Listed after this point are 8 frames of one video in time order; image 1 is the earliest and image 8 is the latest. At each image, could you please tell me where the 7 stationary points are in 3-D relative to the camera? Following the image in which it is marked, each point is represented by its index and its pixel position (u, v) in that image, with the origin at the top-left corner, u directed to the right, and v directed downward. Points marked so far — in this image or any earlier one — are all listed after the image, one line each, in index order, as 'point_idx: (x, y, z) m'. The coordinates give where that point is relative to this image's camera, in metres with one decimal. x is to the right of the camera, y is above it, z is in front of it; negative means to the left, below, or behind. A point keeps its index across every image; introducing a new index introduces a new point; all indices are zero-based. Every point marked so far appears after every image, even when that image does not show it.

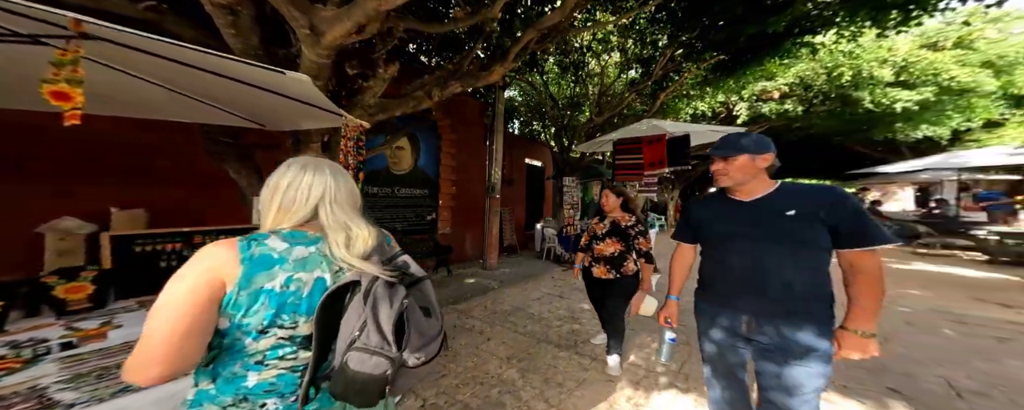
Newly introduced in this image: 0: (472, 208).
0: (-0.7, -0.1, +5.6) m
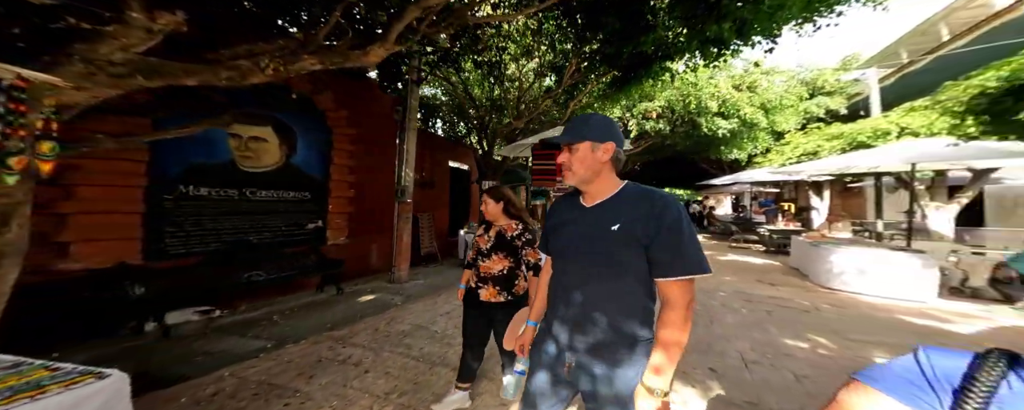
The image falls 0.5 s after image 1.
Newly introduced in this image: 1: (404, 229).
0: (-2.3, -0.1, +5.0) m
1: (-1.8, -0.4, +4.9) m
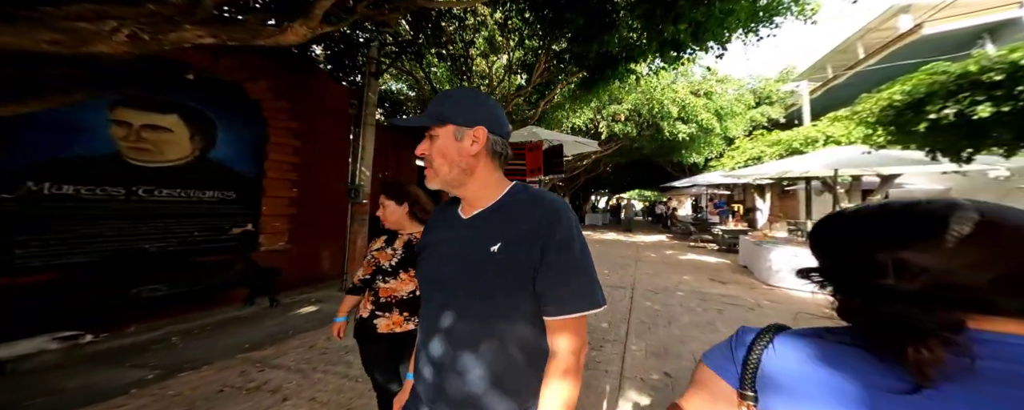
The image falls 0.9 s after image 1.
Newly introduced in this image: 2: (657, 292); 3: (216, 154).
0: (-2.9, -0.2, +4.5) m
1: (-2.4, -0.5, +4.5) m
2: (+2.5, -1.5, +5.3) m
3: (-3.3, +0.6, +3.3) m
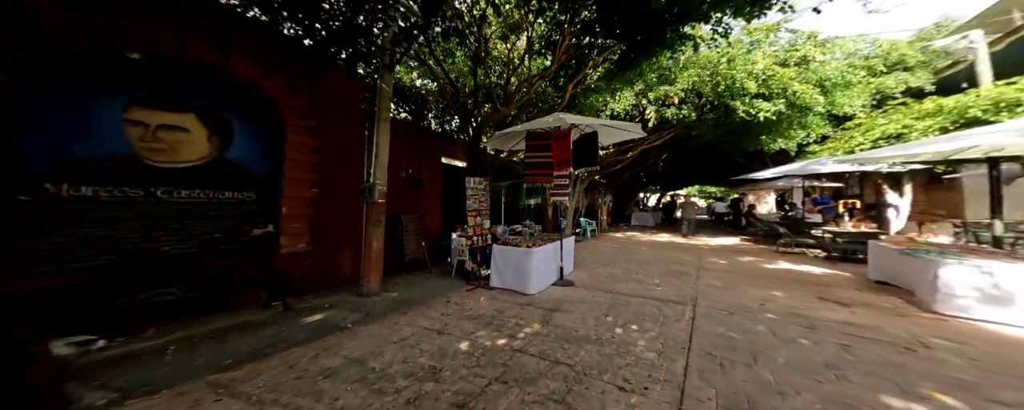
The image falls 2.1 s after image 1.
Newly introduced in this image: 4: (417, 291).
0: (-2.5, -0.2, +4.4) m
1: (-2.0, -0.5, +4.2) m
2: (+3.0, -1.4, +4.0) m
3: (-3.1, +0.6, +3.3) m
4: (-1.5, -1.4, +4.8) m
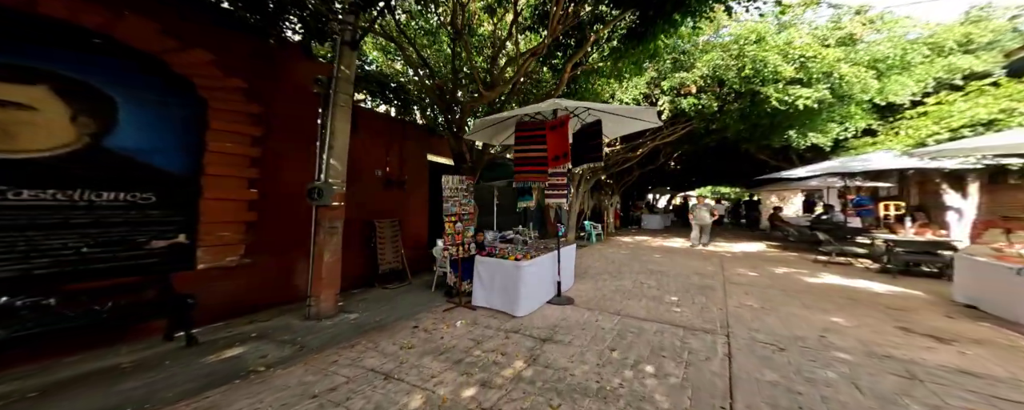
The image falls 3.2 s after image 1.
0: (-2.7, -0.2, +3.6) m
1: (-2.2, -0.5, +3.4) m
2: (+2.8, -1.5, +3.0) m
3: (-3.3, +0.5, +2.6) m
4: (-1.7, -1.4, +4.0) m
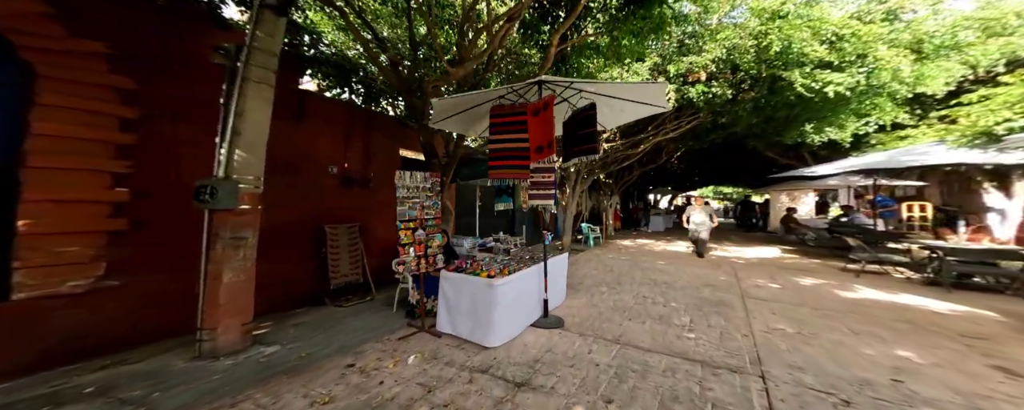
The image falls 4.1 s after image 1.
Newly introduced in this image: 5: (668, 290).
0: (-3.0, -0.2, +2.8) m
1: (-2.5, -0.5, +2.6) m
2: (+2.5, -1.4, +2.2) m
3: (-3.7, +0.5, +1.8) m
4: (-2.0, -1.4, +3.2) m
5: (+2.8, -1.5, +5.3) m
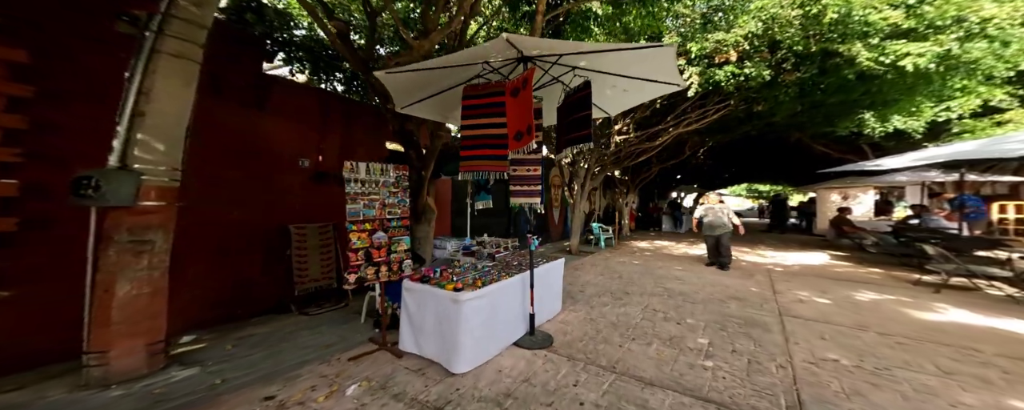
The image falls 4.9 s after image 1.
0: (-3.3, -0.2, +2.4) m
1: (-2.8, -0.5, +2.2) m
2: (+2.1, -1.4, +1.4) m
3: (-4.0, +0.5, +1.4) m
4: (-2.3, -1.4, +2.8) m
5: (+2.7, -1.5, +4.6) m
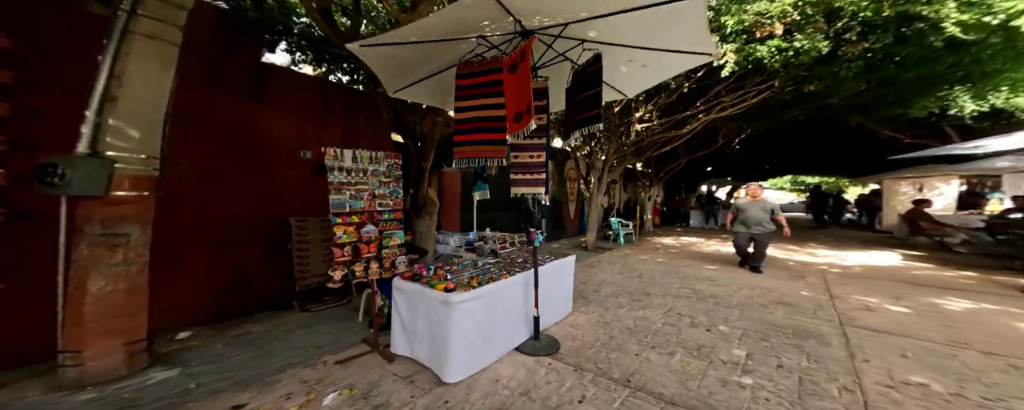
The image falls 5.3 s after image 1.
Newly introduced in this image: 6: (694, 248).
0: (-3.4, -0.2, +2.3) m
1: (-2.9, -0.5, +2.1) m
2: (+2.0, -1.4, +1.0) m
3: (-4.2, +0.6, +1.4) m
4: (-2.3, -1.4, +2.6) m
5: (+2.8, -1.4, +4.1) m
6: (+5.4, -1.3, +8.7) m
